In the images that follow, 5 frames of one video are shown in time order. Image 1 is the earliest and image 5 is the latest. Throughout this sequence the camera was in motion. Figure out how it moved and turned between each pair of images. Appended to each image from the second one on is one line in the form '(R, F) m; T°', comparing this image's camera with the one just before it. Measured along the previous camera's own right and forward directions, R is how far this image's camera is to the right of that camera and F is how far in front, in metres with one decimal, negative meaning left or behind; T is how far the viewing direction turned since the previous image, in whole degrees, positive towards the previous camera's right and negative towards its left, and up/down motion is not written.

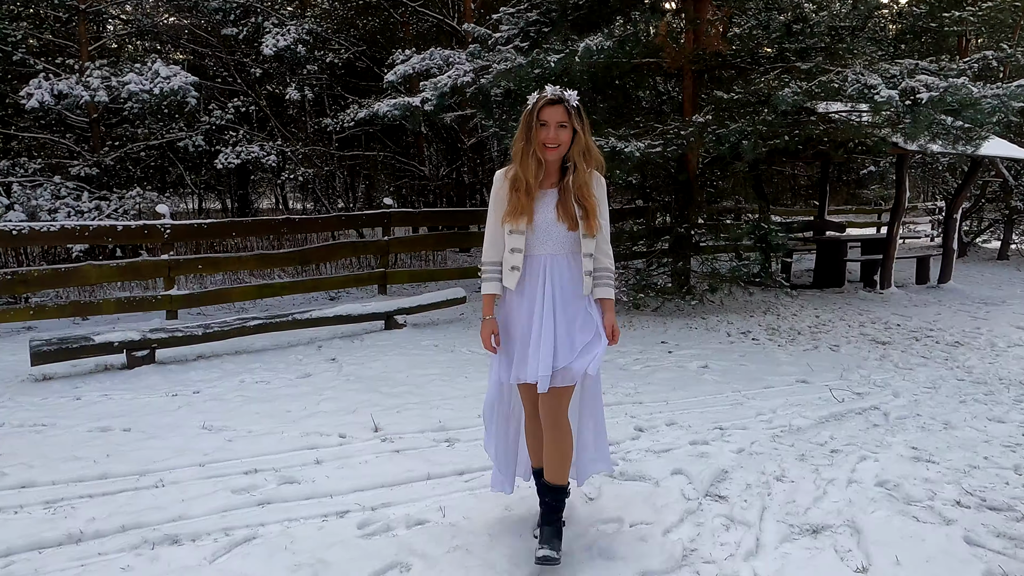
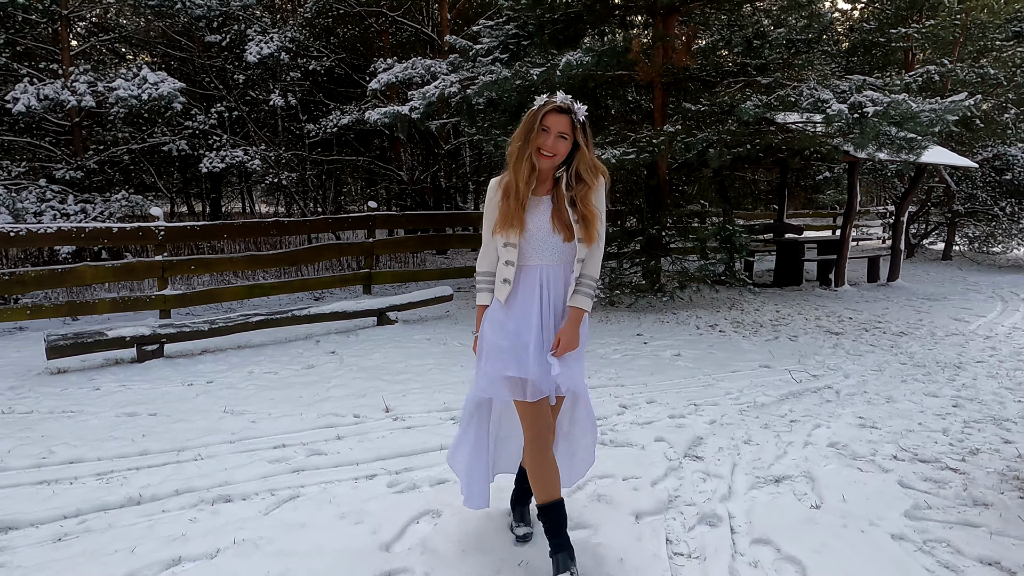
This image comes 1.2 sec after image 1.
(-0.2, -0.4) m; +3°
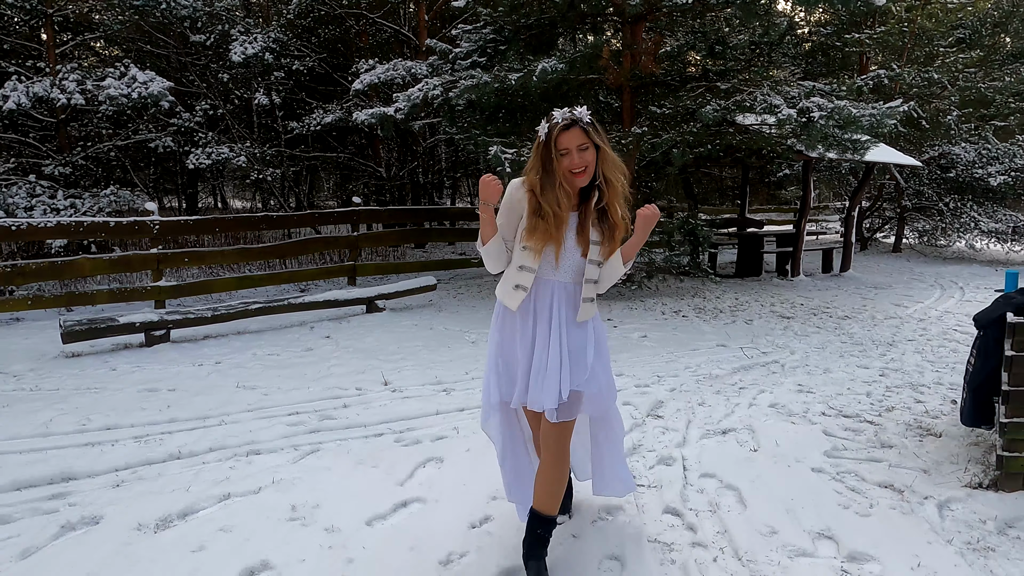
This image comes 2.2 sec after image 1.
(-0.1, -0.5) m; +2°
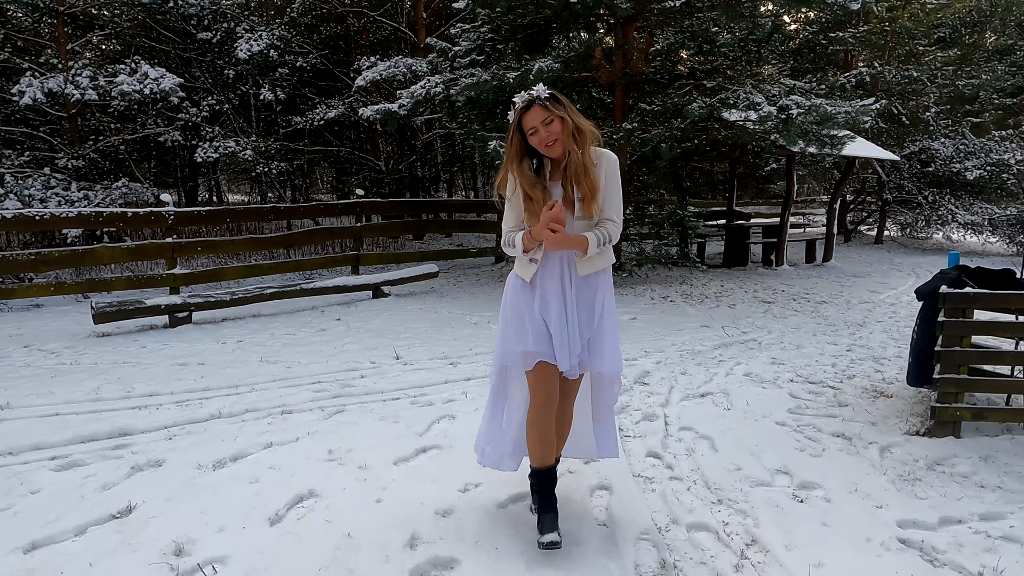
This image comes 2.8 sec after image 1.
(-0.1, -0.4) m; +1°
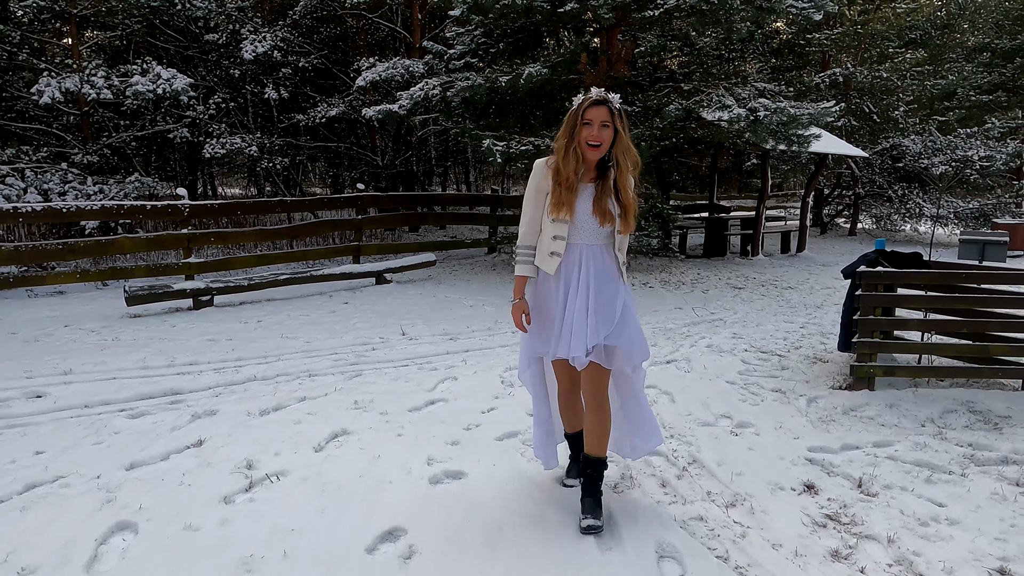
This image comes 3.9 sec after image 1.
(0.0, -0.7) m; +1°
